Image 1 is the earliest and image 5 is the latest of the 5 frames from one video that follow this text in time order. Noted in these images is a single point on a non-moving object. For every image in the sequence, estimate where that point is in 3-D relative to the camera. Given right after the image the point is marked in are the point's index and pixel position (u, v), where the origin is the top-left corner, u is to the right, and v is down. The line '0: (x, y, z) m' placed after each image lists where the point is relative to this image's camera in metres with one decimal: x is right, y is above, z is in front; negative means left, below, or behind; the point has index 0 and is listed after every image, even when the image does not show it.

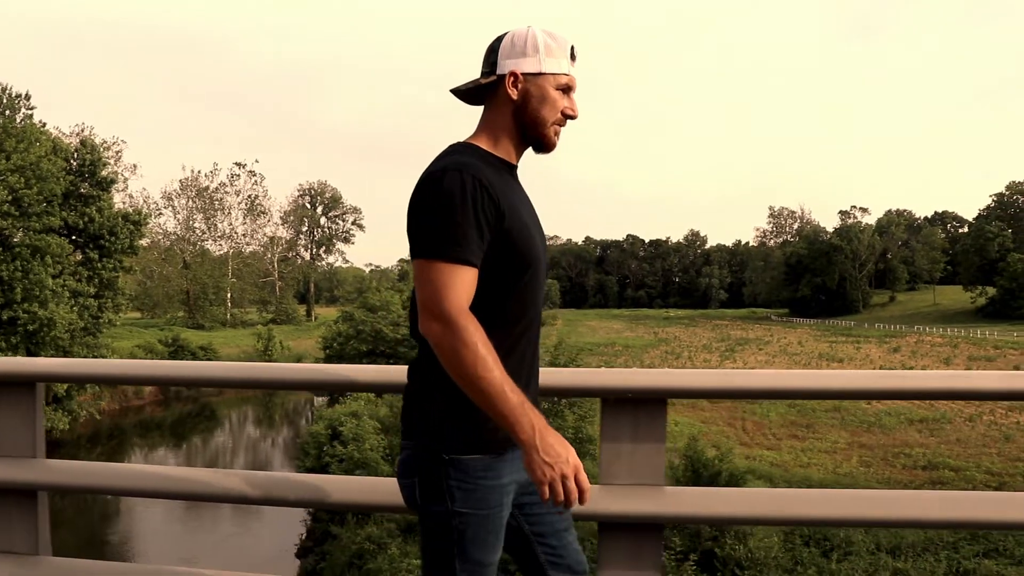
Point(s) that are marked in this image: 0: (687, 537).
0: (+2.8, -4.1, +12.1) m
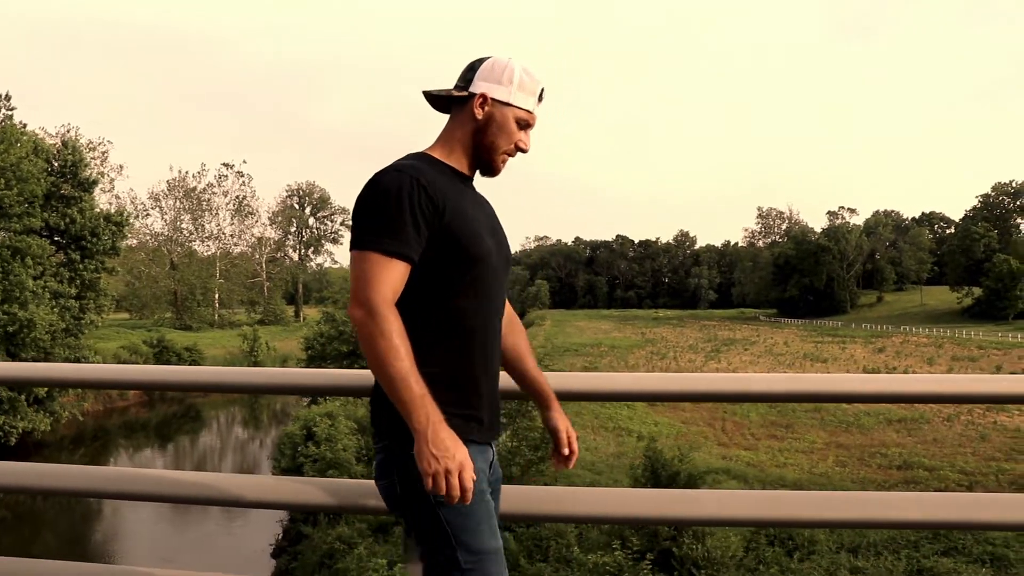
0: (+2.2, -4.2, +12.2) m
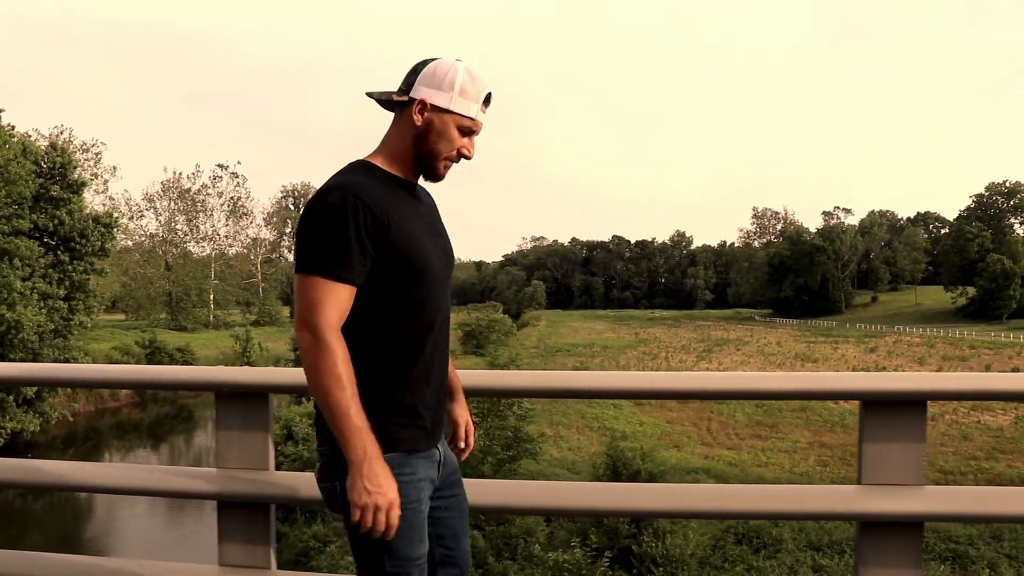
0: (+1.6, -4.2, +12.3) m
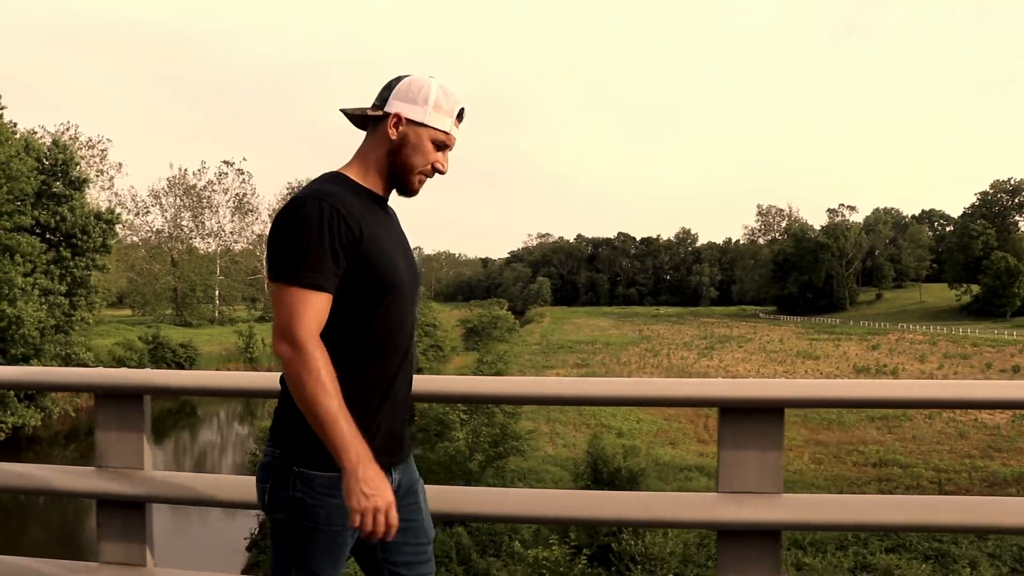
0: (+1.3, -4.2, +12.4) m
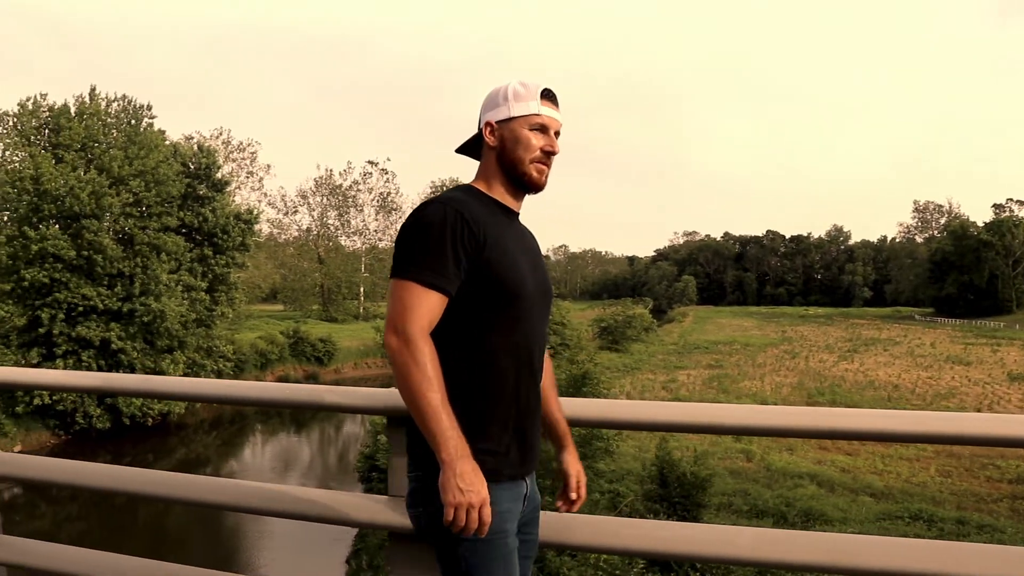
0: (+2.4, -4.2, +12.2) m
